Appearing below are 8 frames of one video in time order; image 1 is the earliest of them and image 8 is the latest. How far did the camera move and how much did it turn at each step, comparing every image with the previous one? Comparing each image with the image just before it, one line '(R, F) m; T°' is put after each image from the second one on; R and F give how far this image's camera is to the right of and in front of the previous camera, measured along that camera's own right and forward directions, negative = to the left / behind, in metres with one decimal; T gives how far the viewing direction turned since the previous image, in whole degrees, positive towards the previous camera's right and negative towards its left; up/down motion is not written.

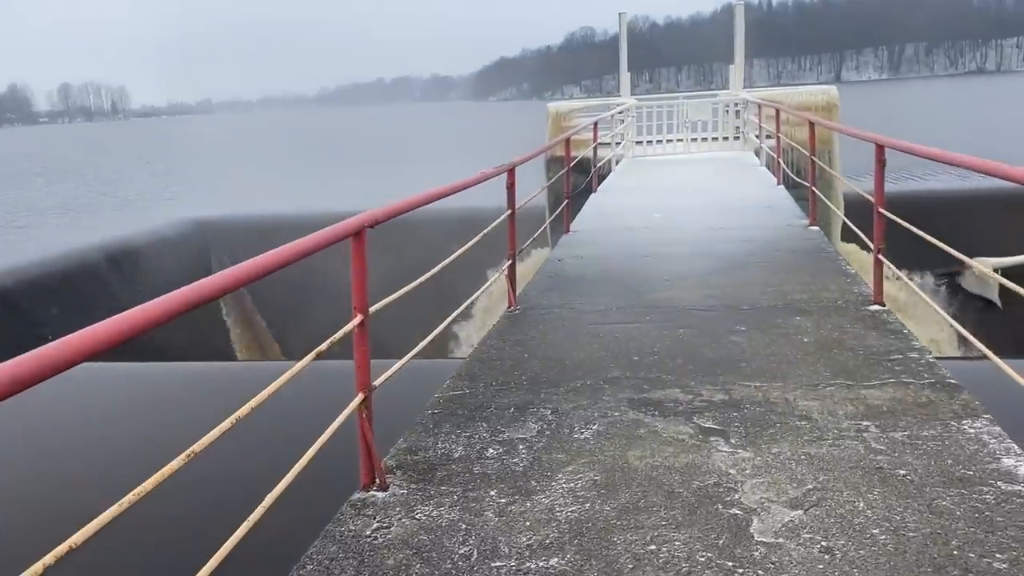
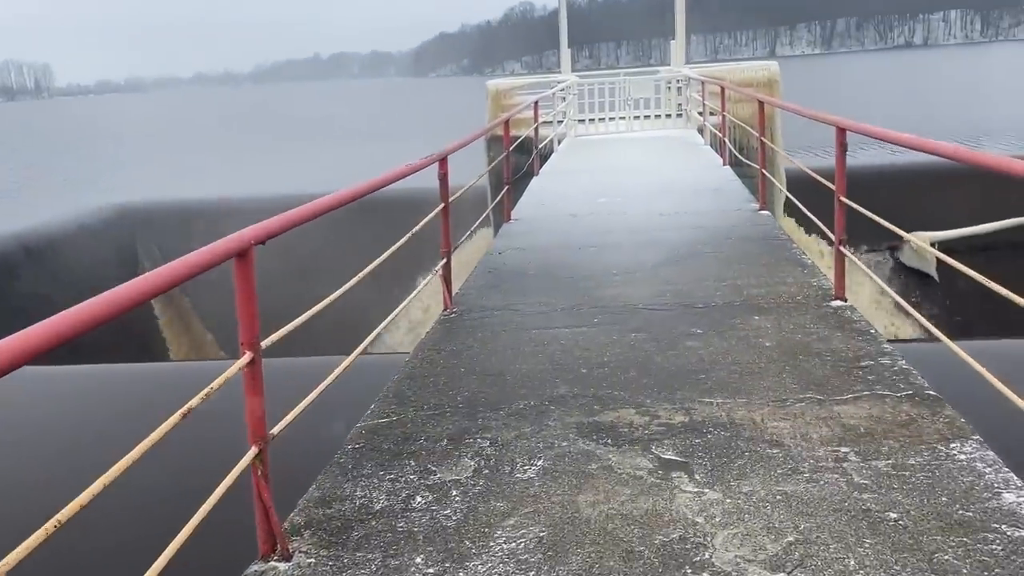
(+0.1, +0.4) m; +4°
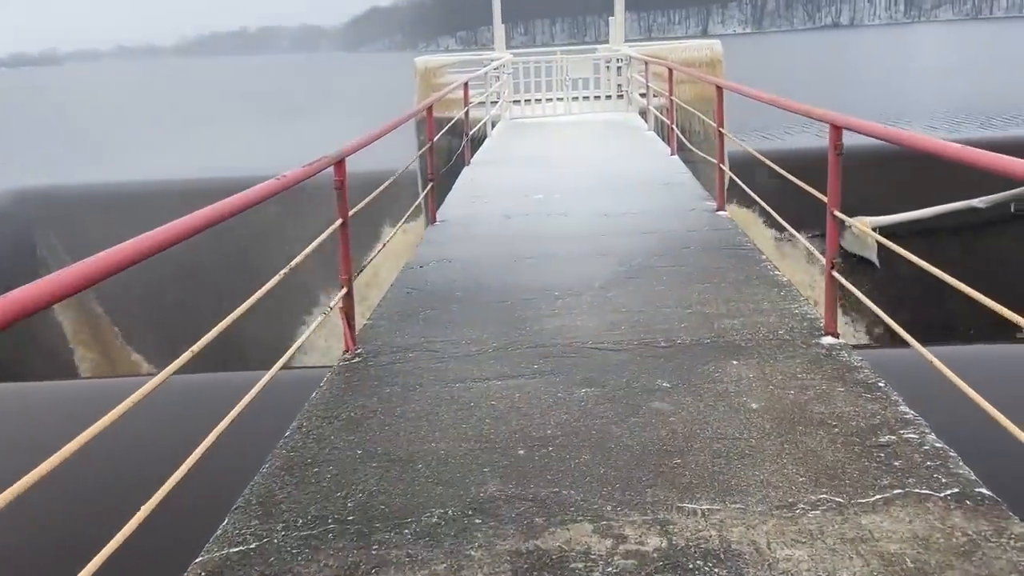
(+0.1, +0.9) m; +4°
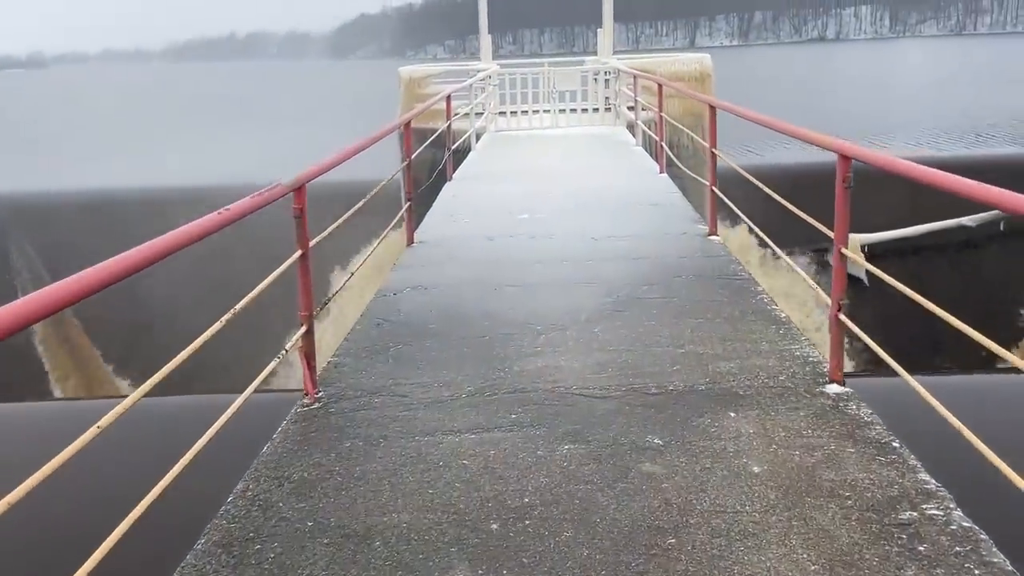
(0.0, +0.3) m; +1°
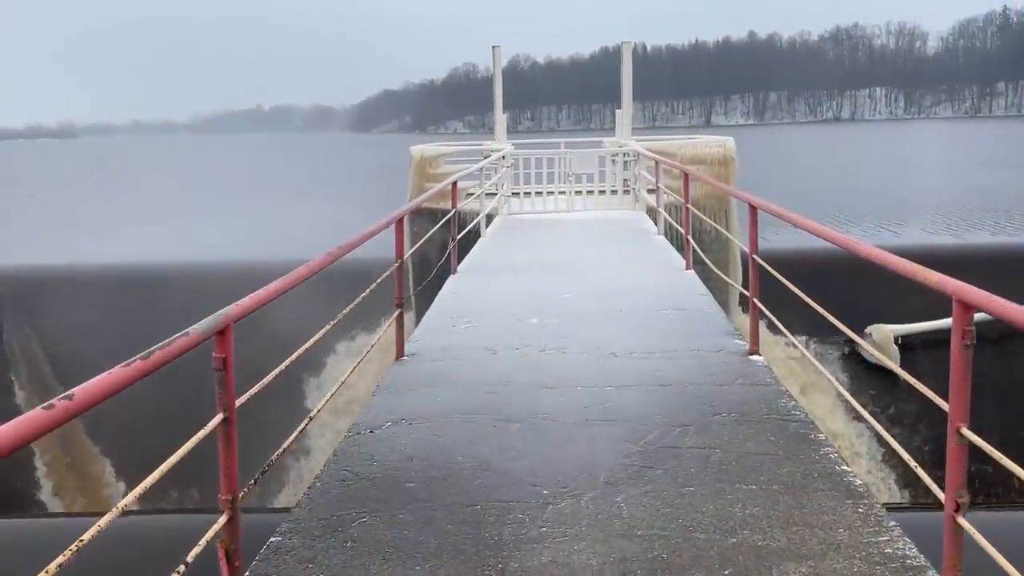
(+0.1, +0.8) m; -1°
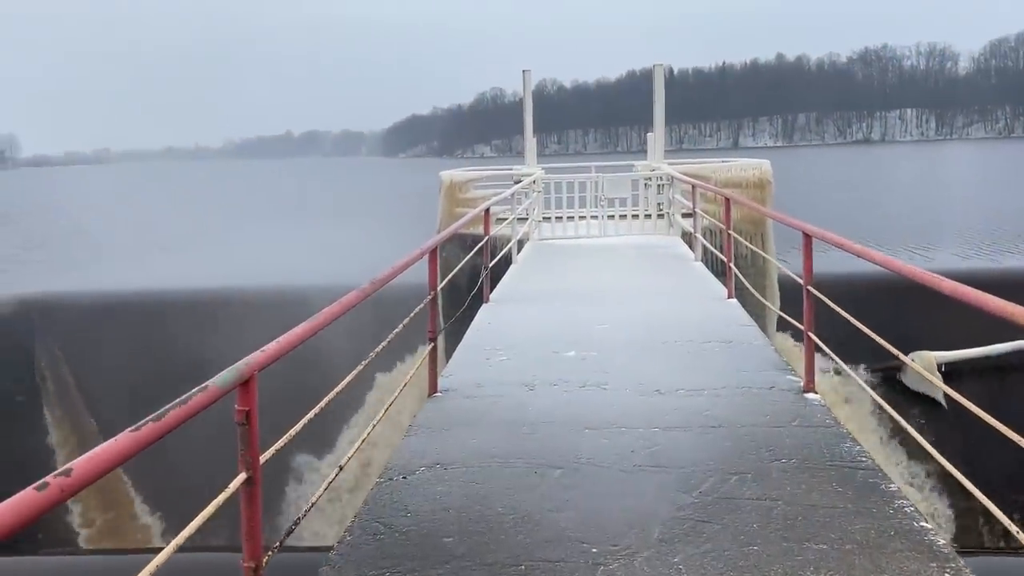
(-0.1, +0.2) m; -2°
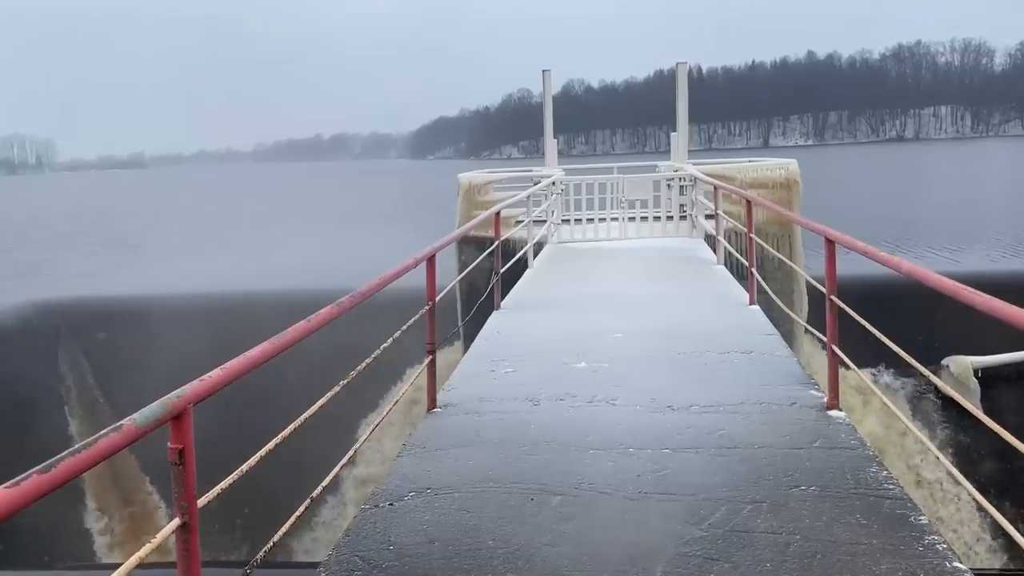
(+0.1, +0.3) m; -2°
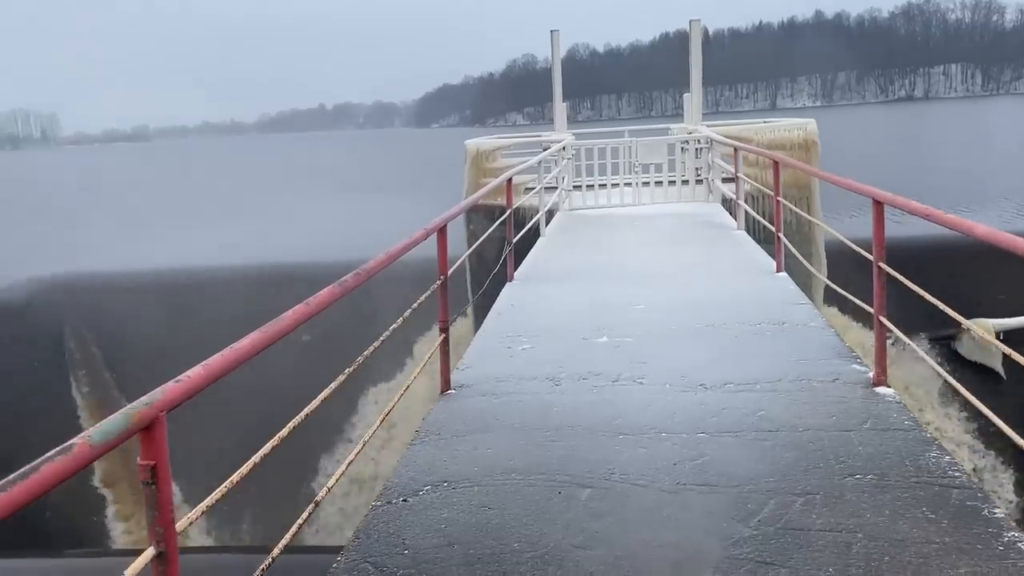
(-0.1, +0.3) m; -1°
